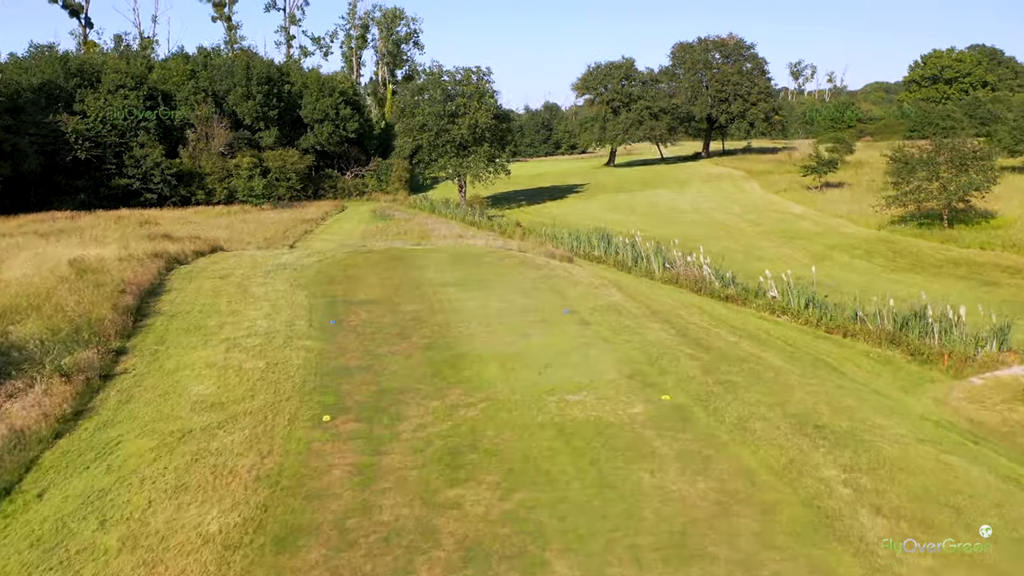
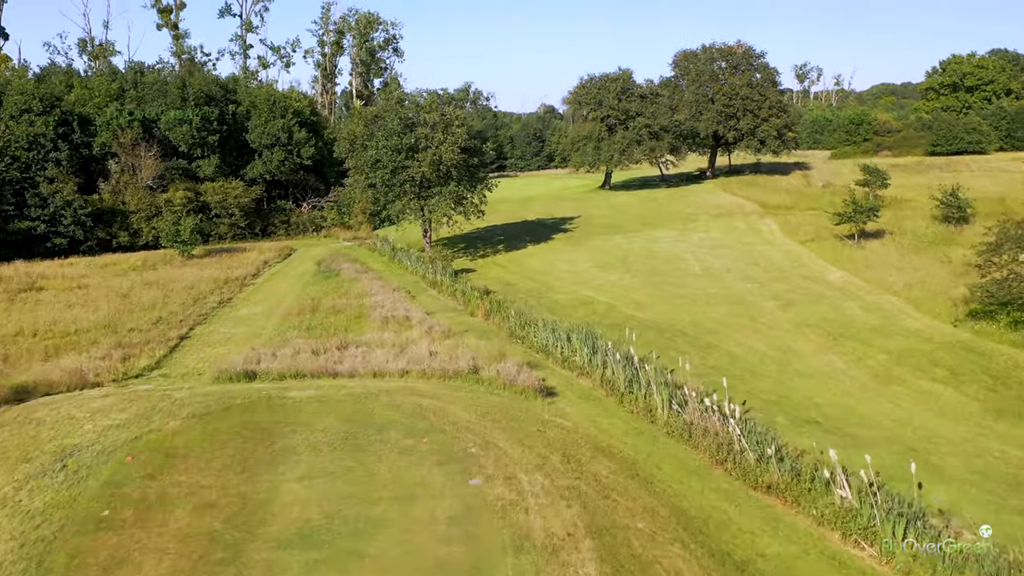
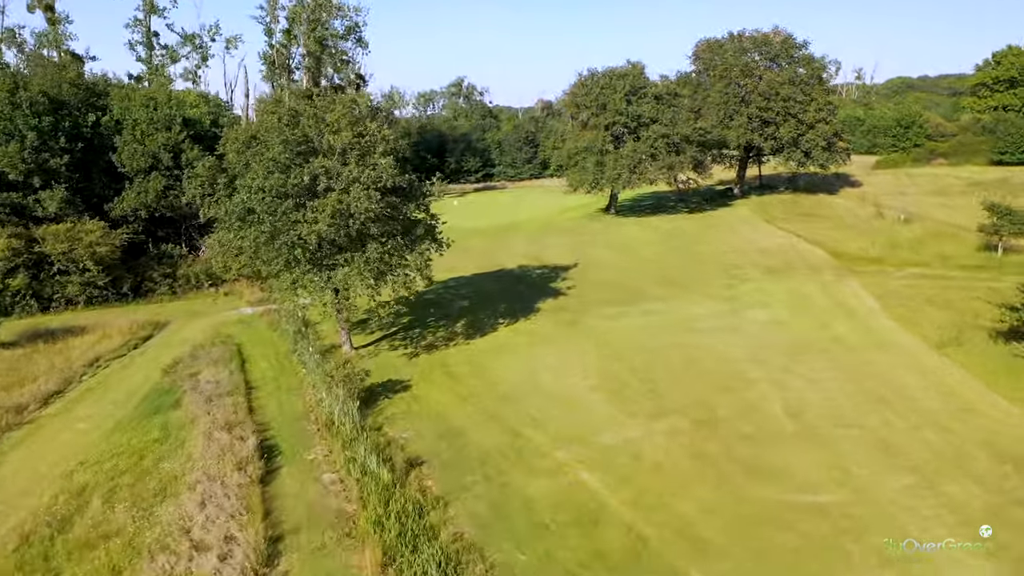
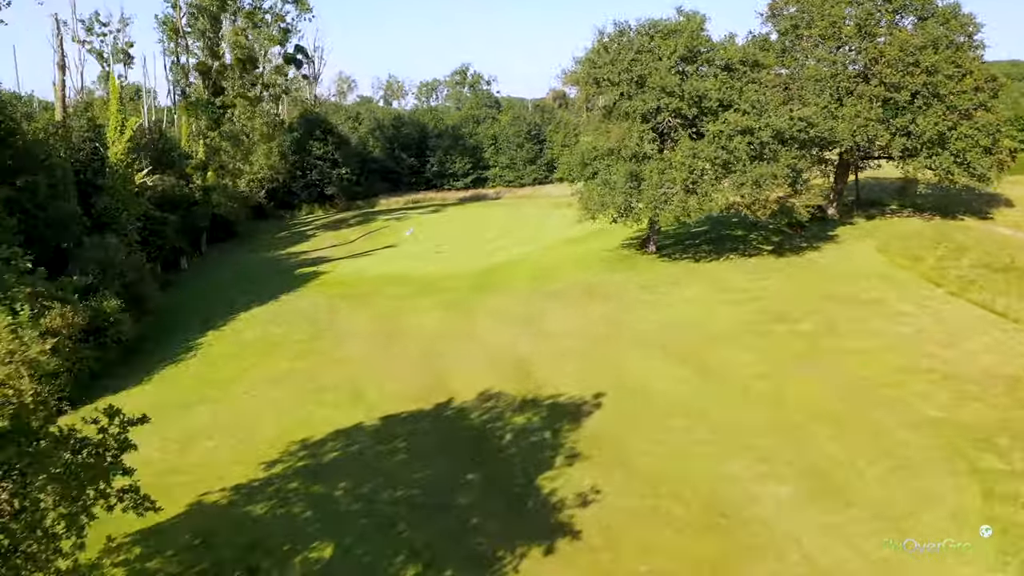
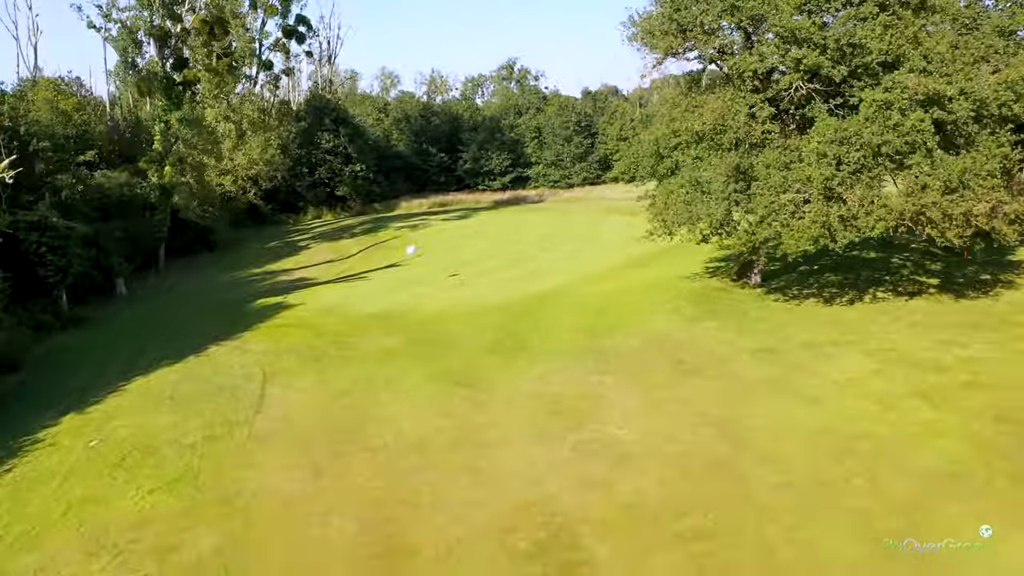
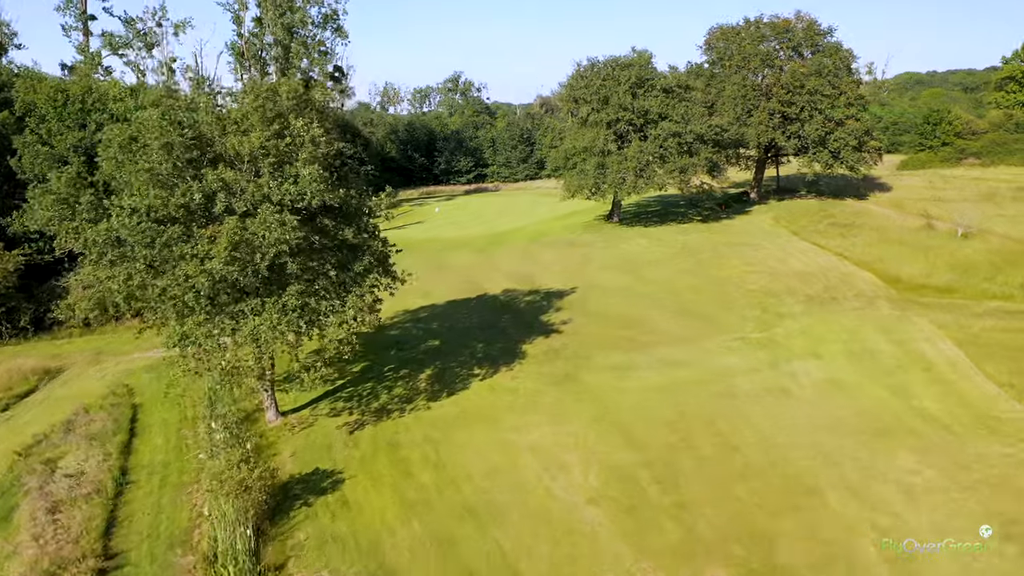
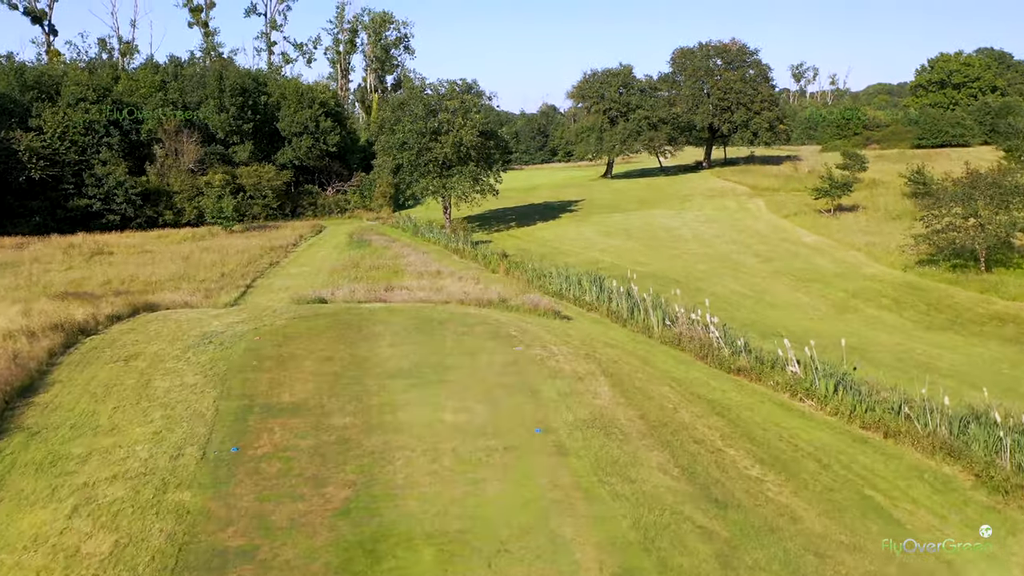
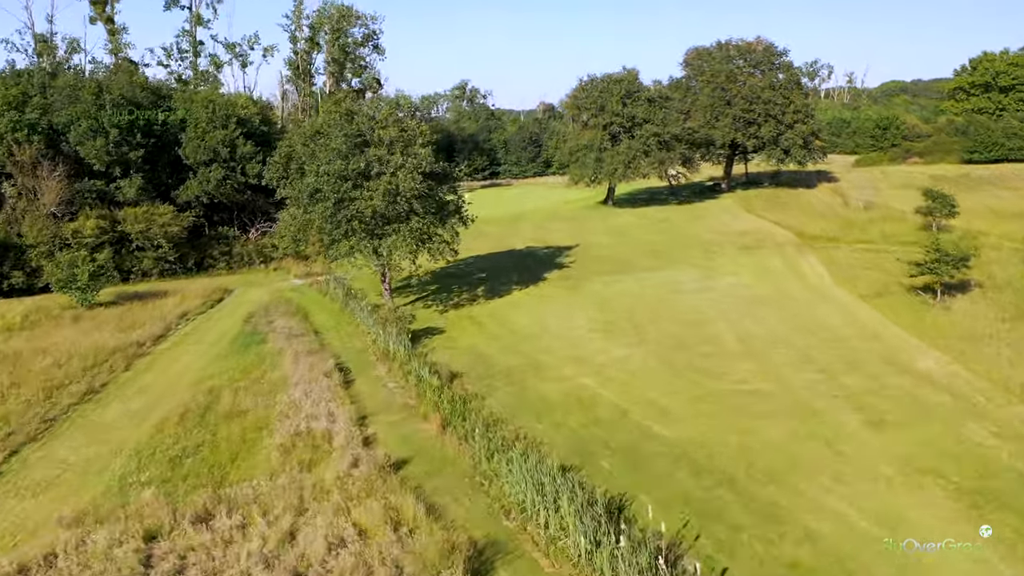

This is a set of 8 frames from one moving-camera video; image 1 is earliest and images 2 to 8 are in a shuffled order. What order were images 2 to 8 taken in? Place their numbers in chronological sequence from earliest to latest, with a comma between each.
7, 2, 8, 3, 6, 4, 5
